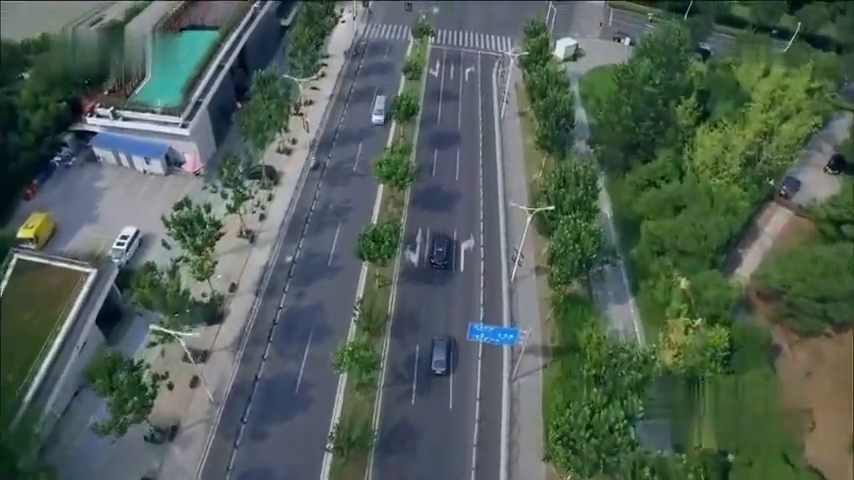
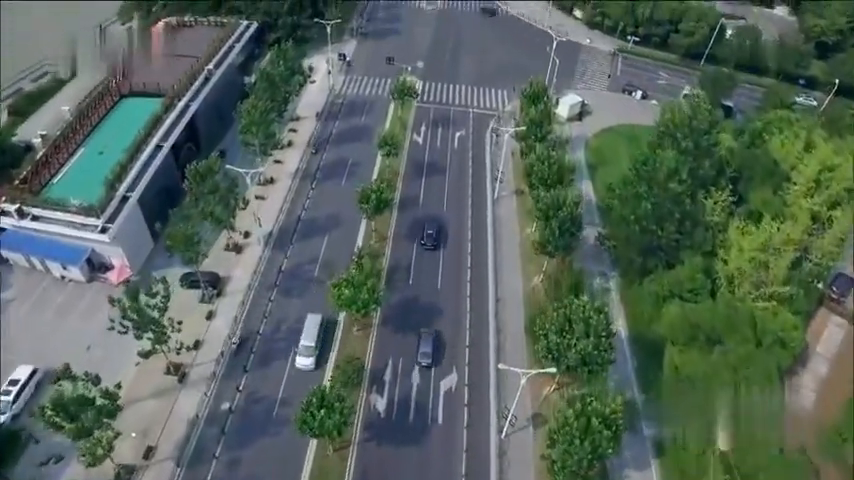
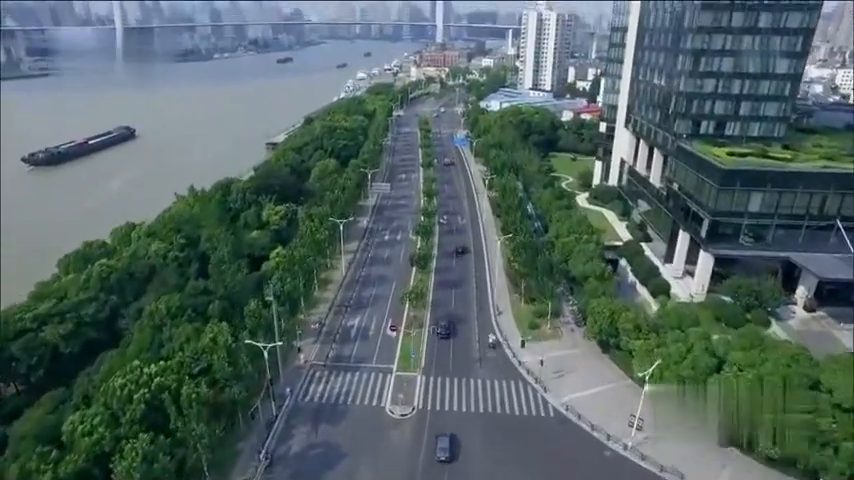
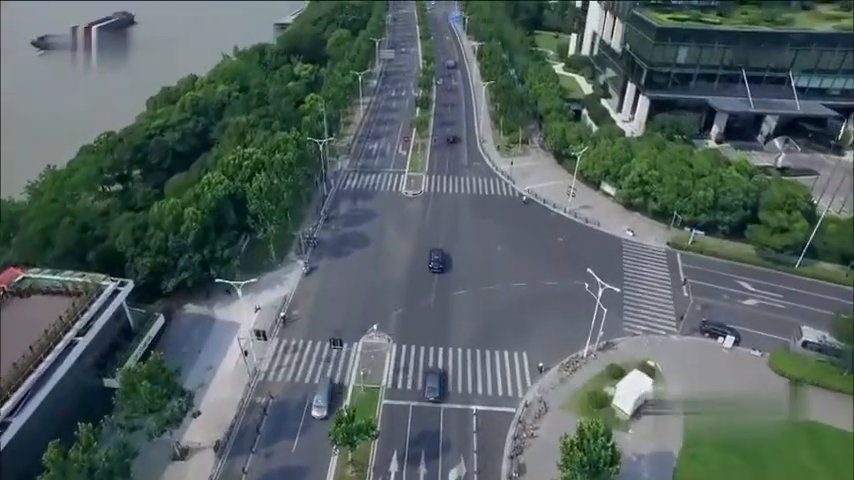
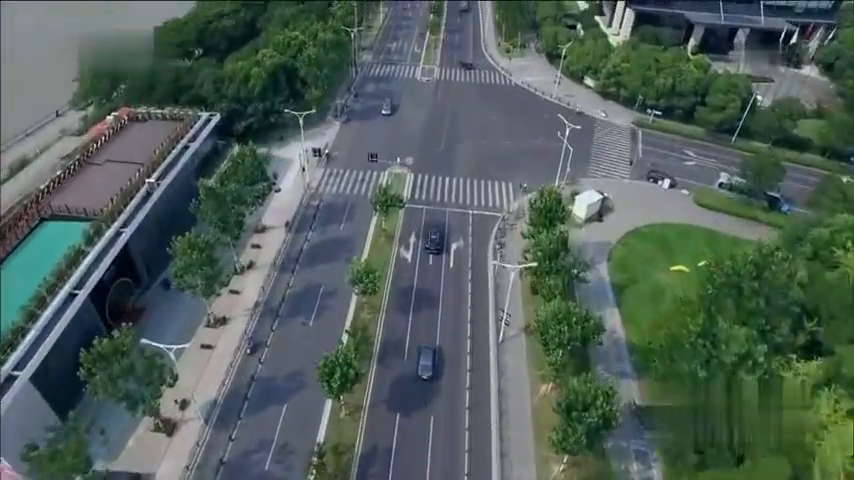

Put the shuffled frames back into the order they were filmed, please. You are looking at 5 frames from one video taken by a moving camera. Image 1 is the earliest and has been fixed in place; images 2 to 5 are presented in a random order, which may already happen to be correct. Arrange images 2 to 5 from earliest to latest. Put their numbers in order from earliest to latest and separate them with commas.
2, 5, 4, 3
